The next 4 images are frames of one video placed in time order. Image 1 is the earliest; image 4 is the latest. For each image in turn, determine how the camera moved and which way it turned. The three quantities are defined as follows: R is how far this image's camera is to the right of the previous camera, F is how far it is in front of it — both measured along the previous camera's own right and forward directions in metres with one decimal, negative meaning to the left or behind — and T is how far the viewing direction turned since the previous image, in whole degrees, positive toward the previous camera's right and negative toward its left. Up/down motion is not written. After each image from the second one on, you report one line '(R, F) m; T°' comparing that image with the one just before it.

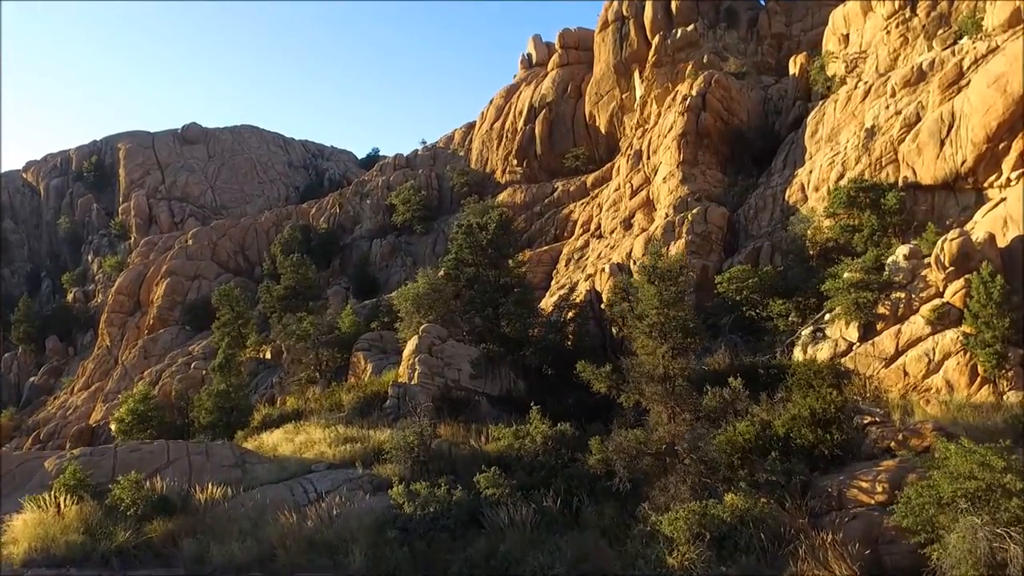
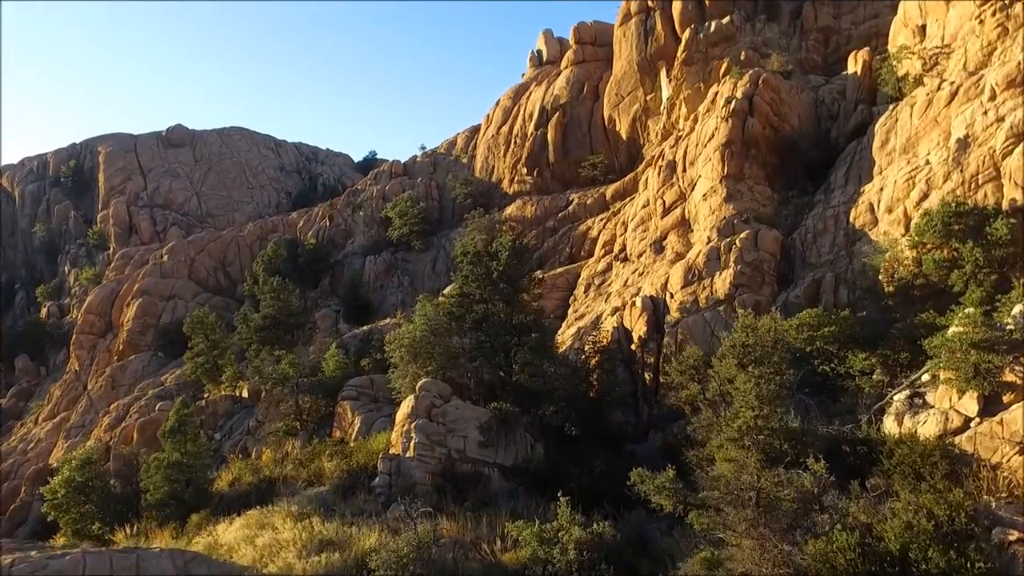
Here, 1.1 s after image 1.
(-0.6, +5.3) m; 0°
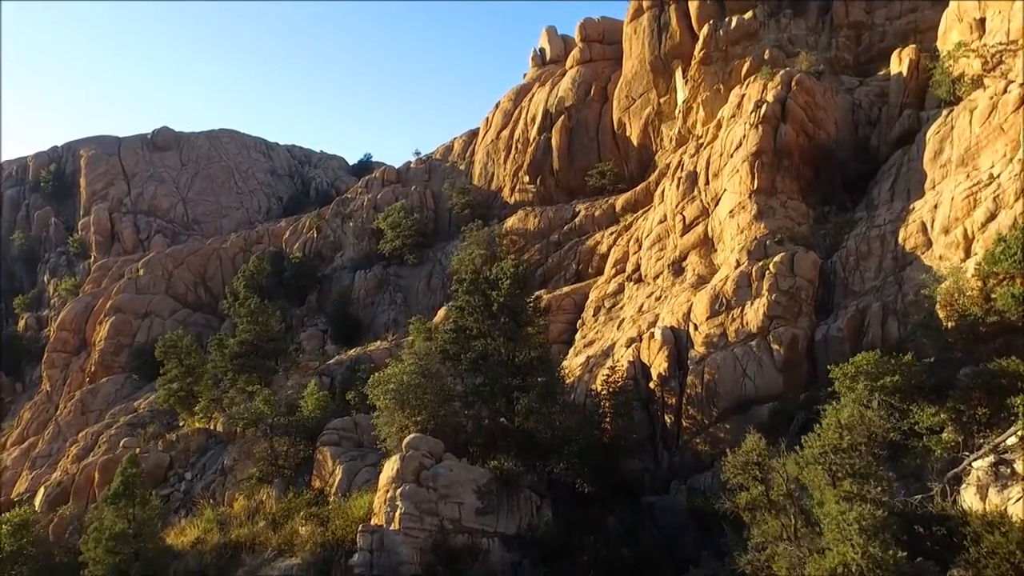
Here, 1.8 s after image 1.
(-0.1, +3.5) m; 0°
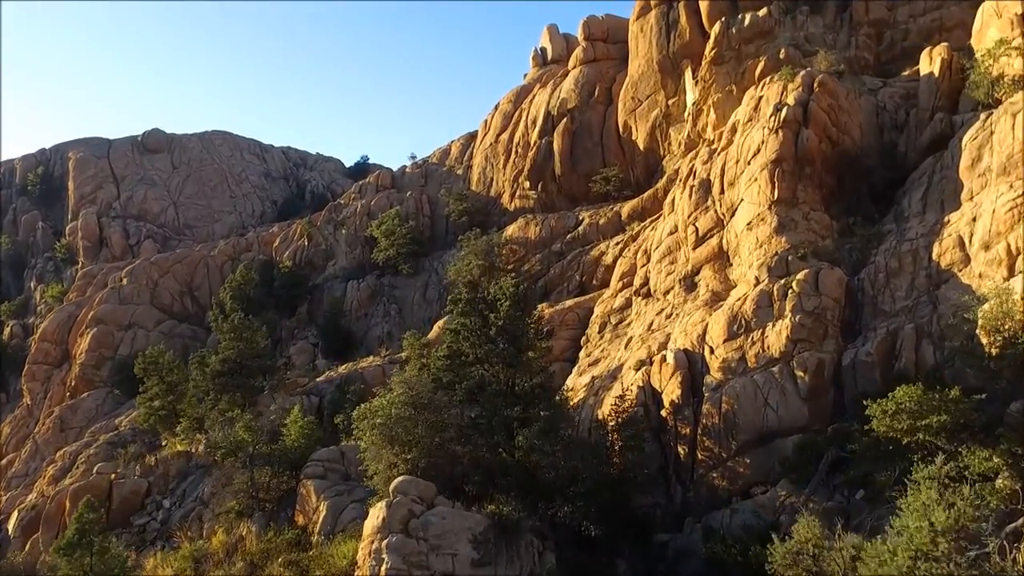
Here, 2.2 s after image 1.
(0.0, +2.1) m; 0°
